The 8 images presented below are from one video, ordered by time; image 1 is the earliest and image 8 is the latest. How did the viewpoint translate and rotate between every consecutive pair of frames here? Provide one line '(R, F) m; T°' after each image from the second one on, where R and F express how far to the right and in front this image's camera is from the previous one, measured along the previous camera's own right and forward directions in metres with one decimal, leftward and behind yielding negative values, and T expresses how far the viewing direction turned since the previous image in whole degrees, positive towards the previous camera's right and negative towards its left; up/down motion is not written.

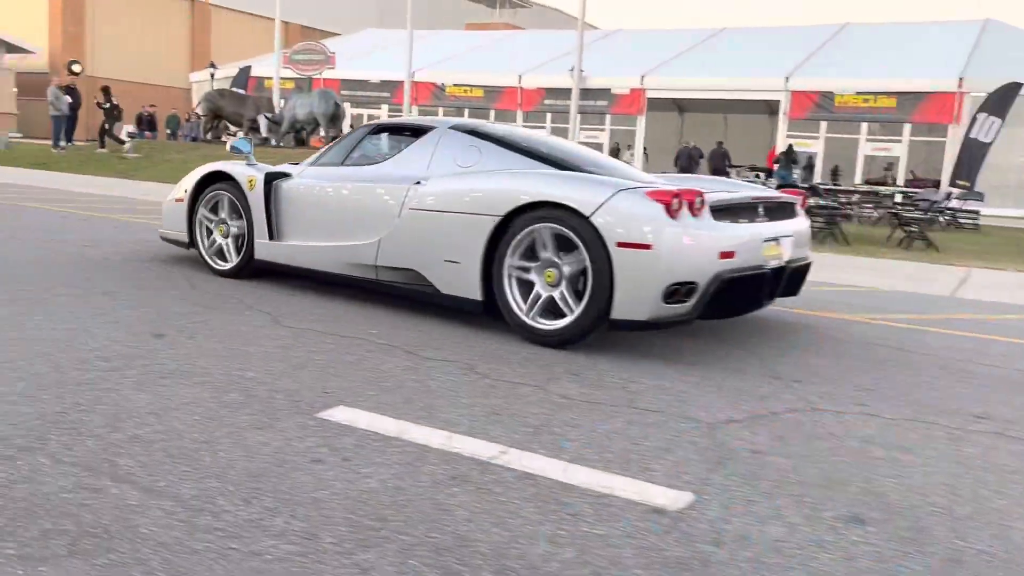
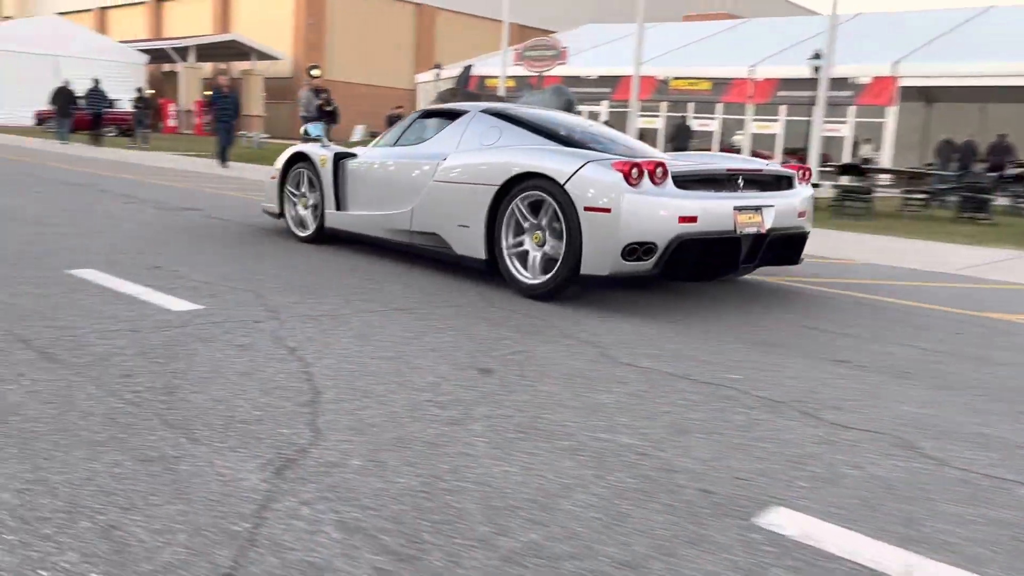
(-0.9, +0.9) m; -14°
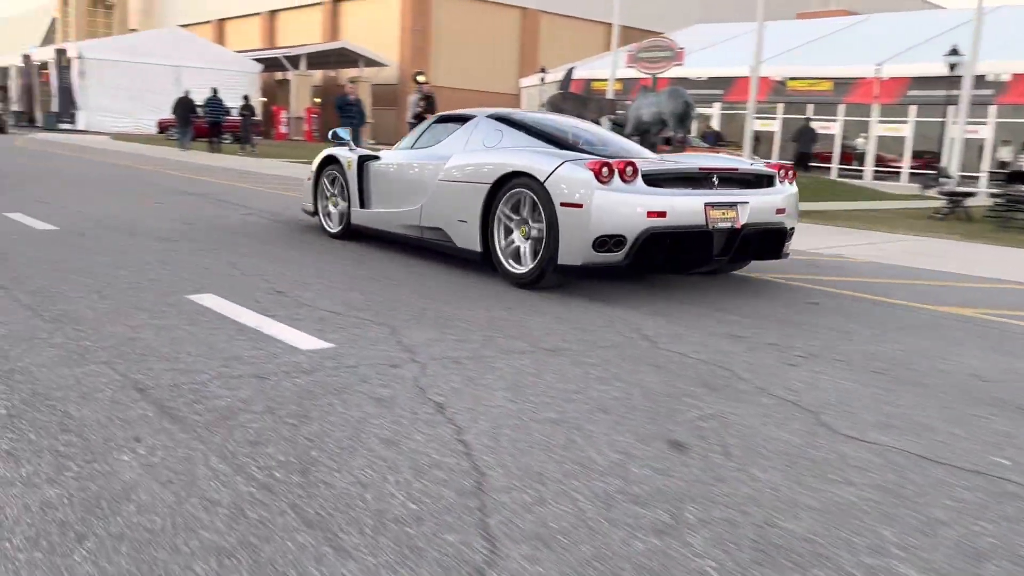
(-0.4, +0.7) m; -7°
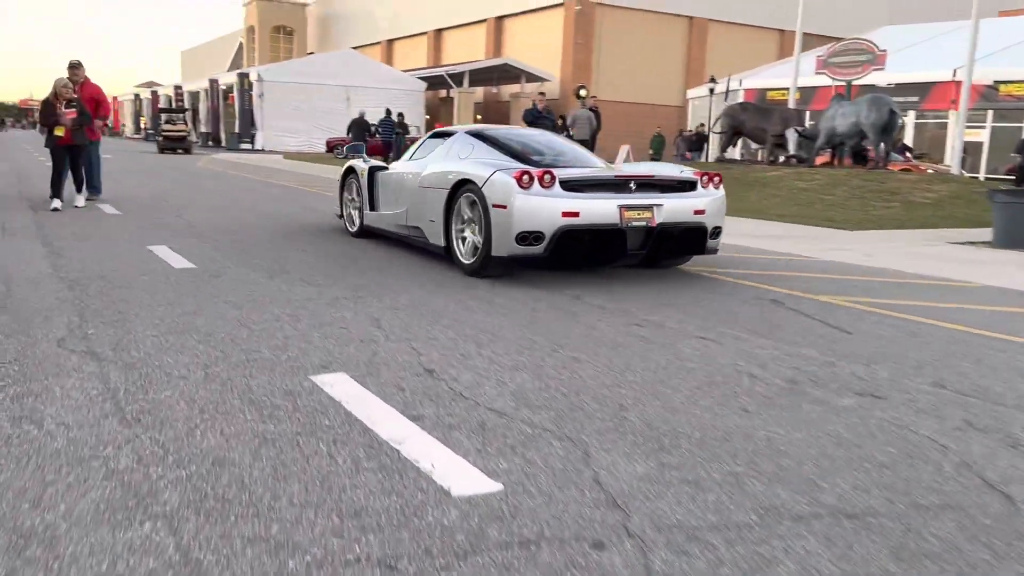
(-0.4, +1.5) m; -11°
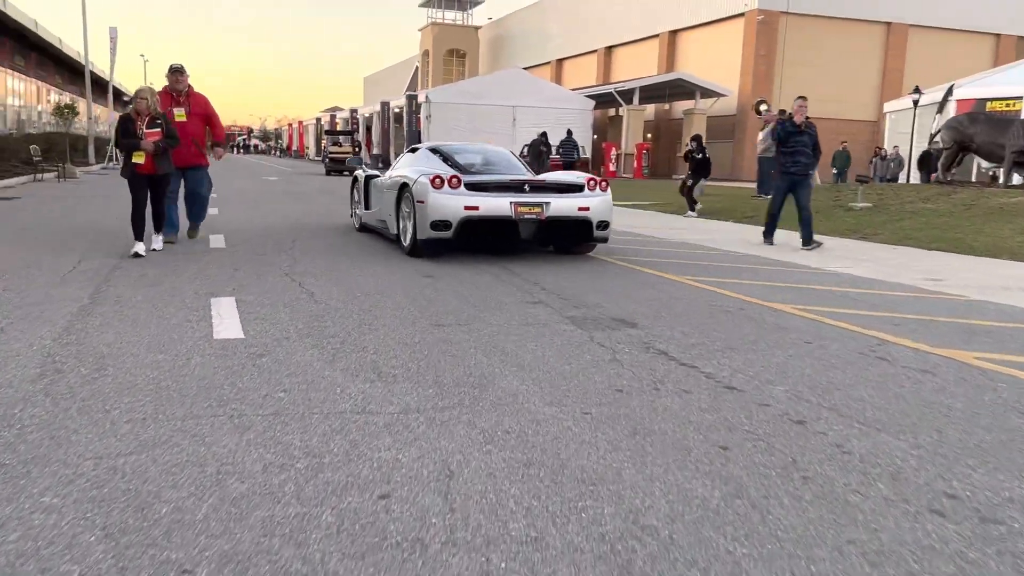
(-0.1, +2.5) m; -11°
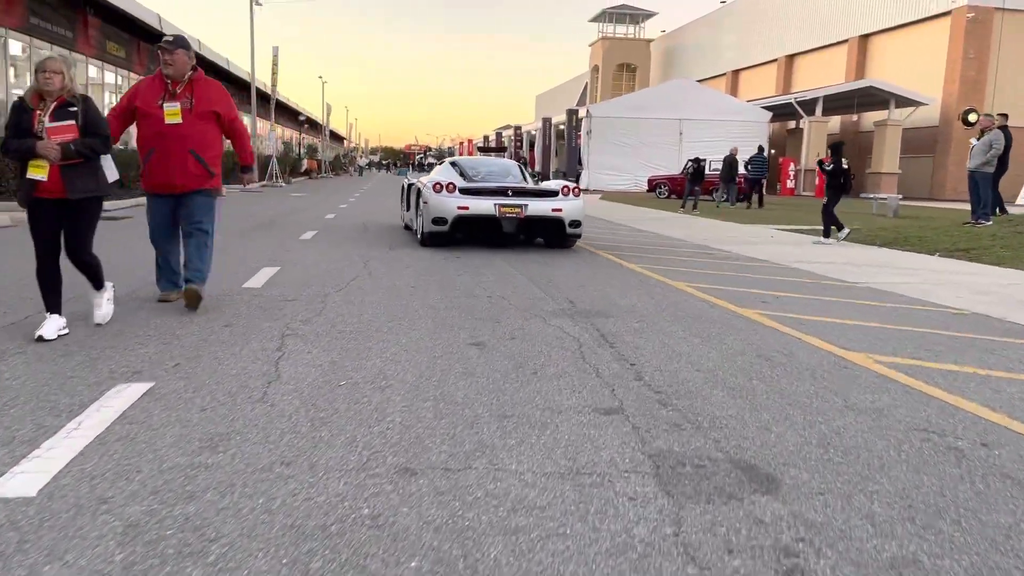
(+0.5, +2.8) m; -12°
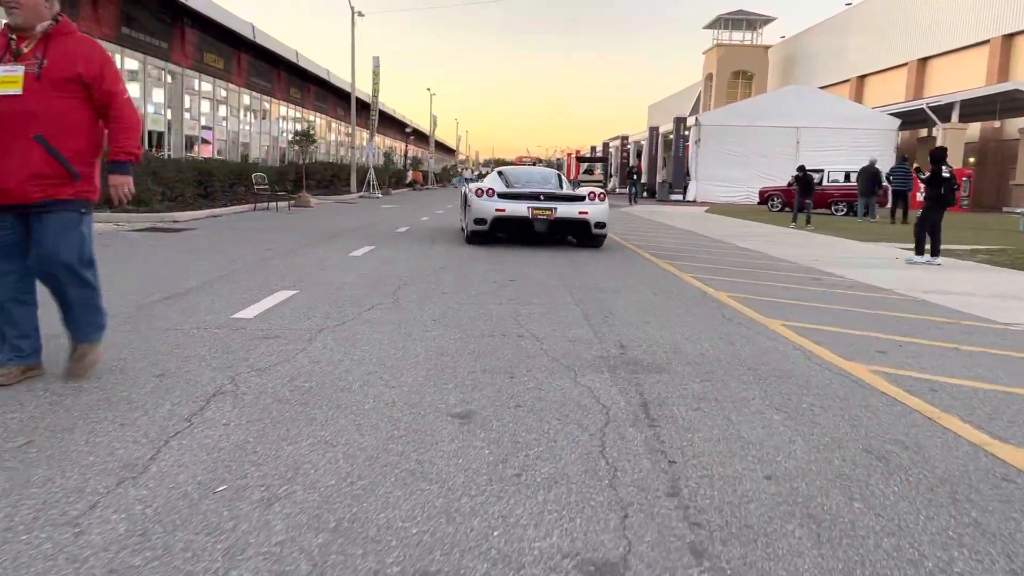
(+0.6, +1.7) m; -8°
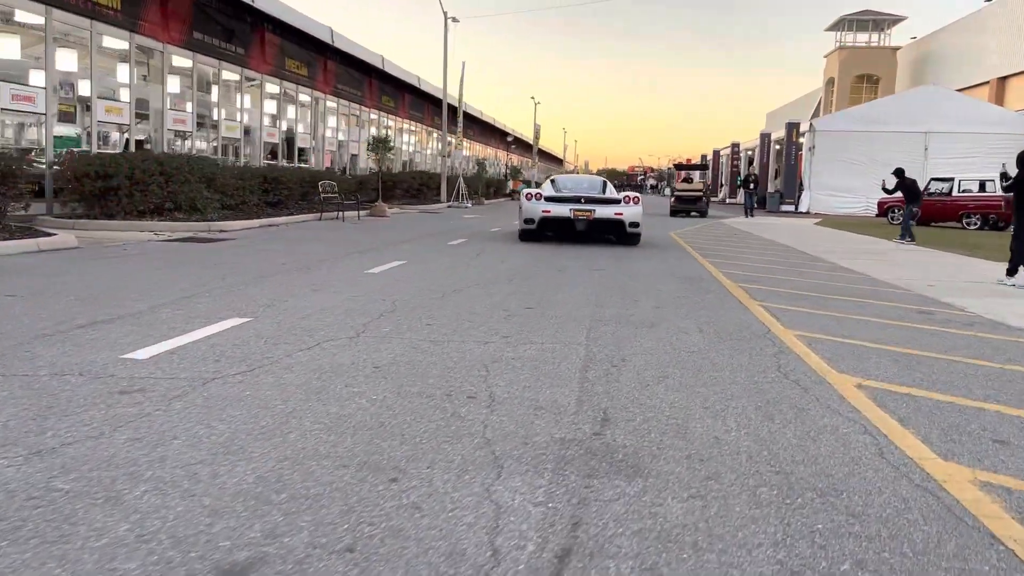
(+0.9, +1.9) m; -8°
